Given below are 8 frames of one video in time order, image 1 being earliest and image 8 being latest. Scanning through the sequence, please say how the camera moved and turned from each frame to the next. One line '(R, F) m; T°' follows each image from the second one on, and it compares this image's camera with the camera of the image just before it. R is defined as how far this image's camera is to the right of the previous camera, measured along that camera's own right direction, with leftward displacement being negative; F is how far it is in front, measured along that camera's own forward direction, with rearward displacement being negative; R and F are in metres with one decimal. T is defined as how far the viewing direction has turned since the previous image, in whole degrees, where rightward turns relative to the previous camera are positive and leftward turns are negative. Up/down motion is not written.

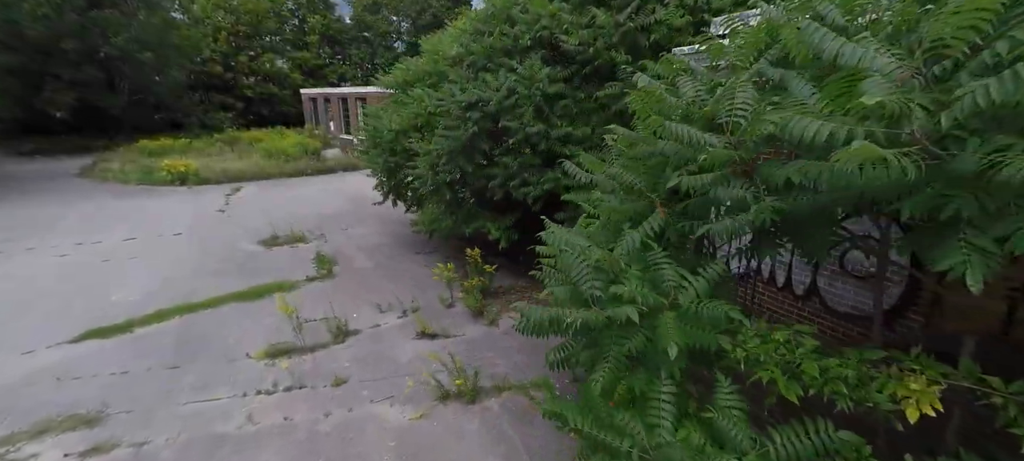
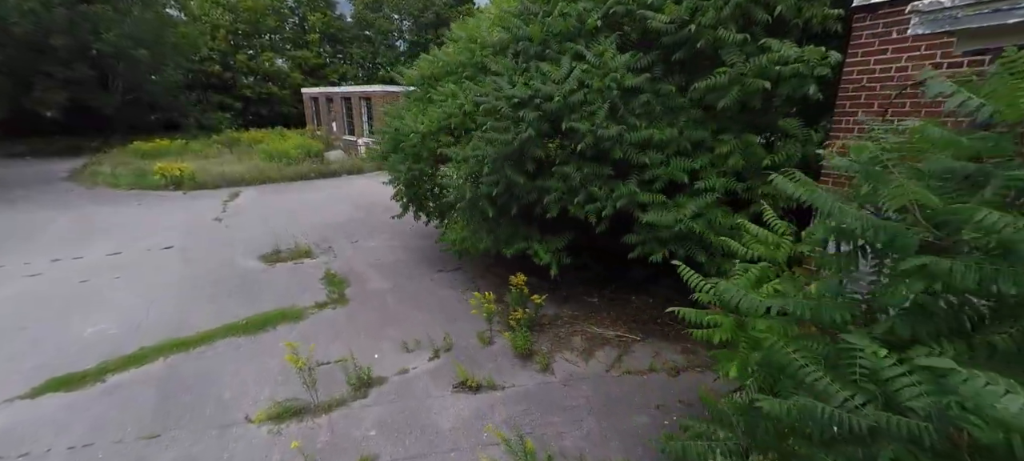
(-0.4, +0.7) m; 0°
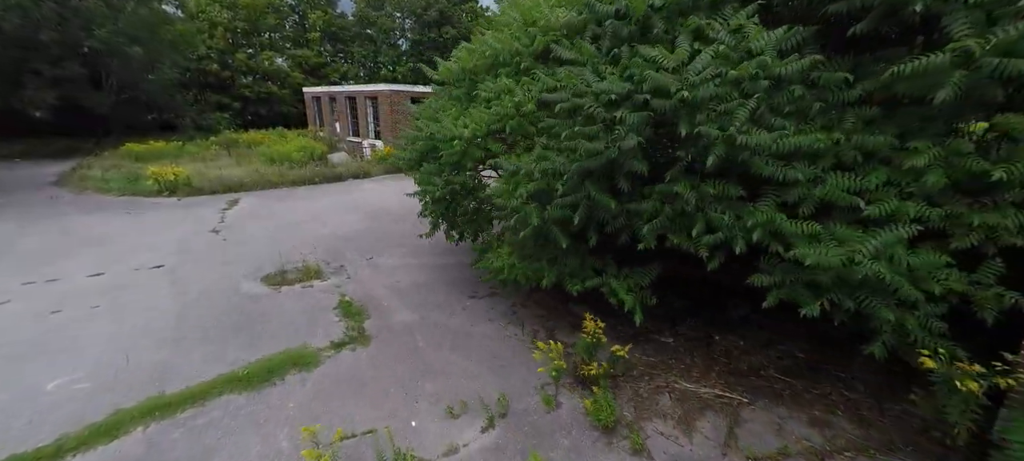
(-0.5, +0.8) m; 0°
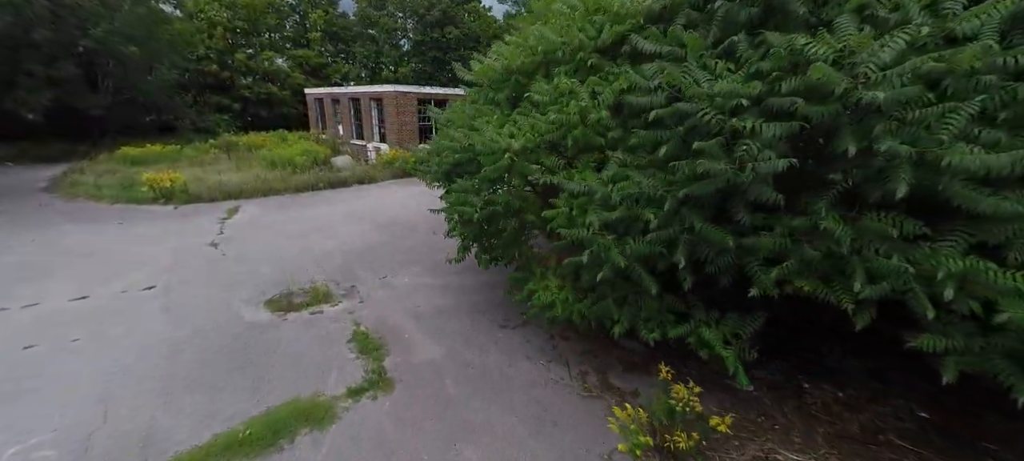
(-0.4, +0.6) m; 0°
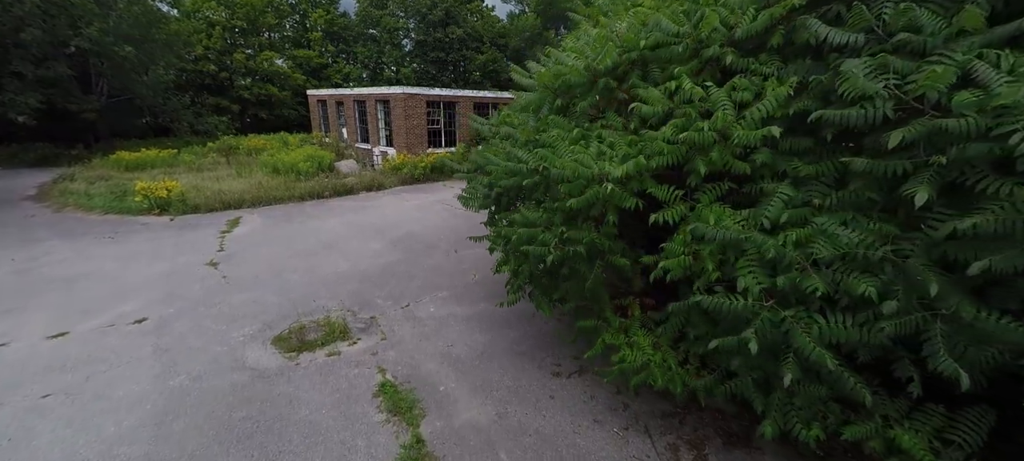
(-0.5, +0.7) m; 0°
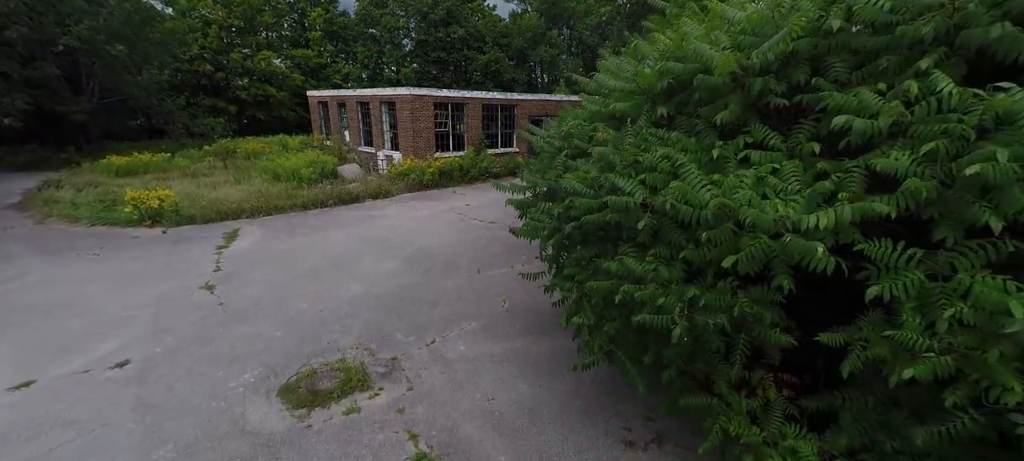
(-0.4, +0.7) m; 0°
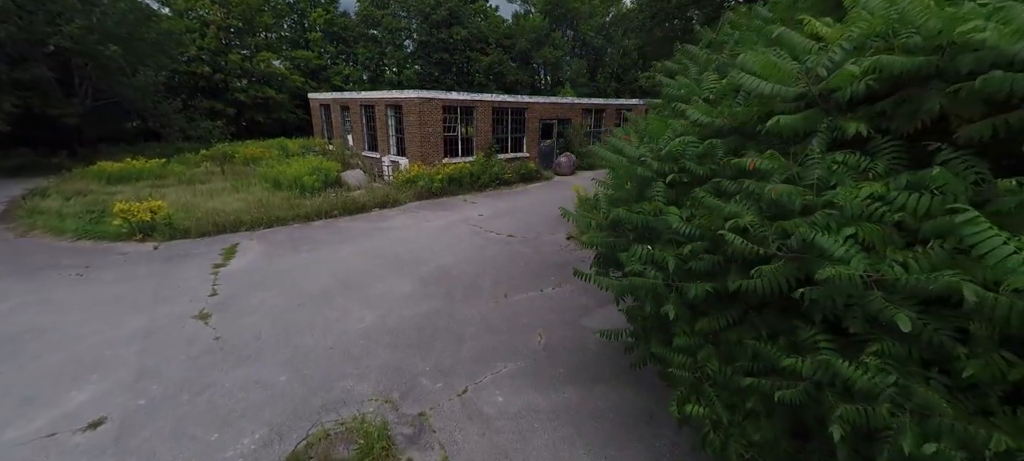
(-0.4, +0.7) m; 0°
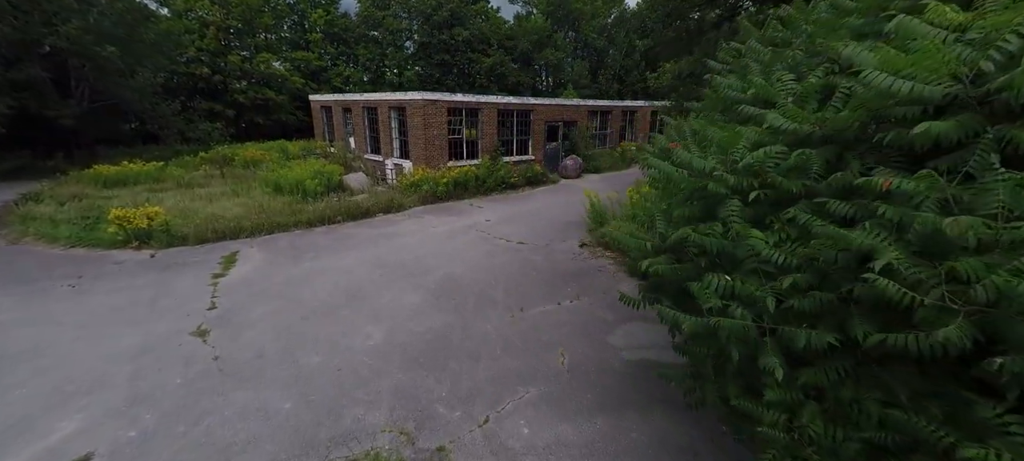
(-0.2, +0.3) m; 0°
